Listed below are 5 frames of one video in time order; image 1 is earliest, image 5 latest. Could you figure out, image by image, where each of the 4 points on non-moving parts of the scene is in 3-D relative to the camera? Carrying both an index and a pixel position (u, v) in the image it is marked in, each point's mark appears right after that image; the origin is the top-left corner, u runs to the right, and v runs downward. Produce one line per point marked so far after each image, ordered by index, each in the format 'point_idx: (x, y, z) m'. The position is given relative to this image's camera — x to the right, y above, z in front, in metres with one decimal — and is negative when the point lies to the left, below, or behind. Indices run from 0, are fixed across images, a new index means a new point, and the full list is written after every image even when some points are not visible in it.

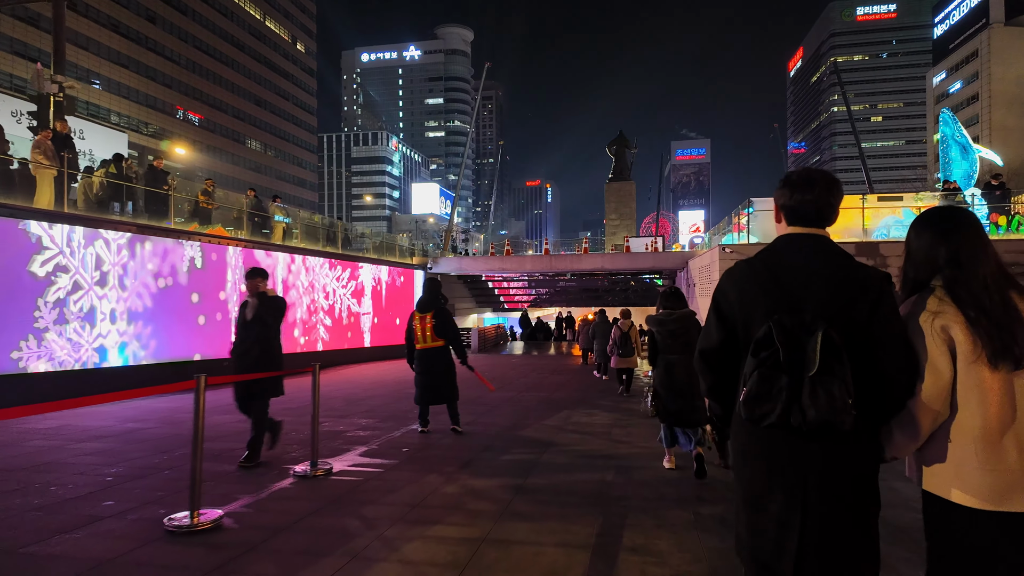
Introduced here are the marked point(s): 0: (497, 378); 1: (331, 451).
0: (-0.3, -2.1, +13.6) m
1: (-1.6, -1.4, +5.2) m
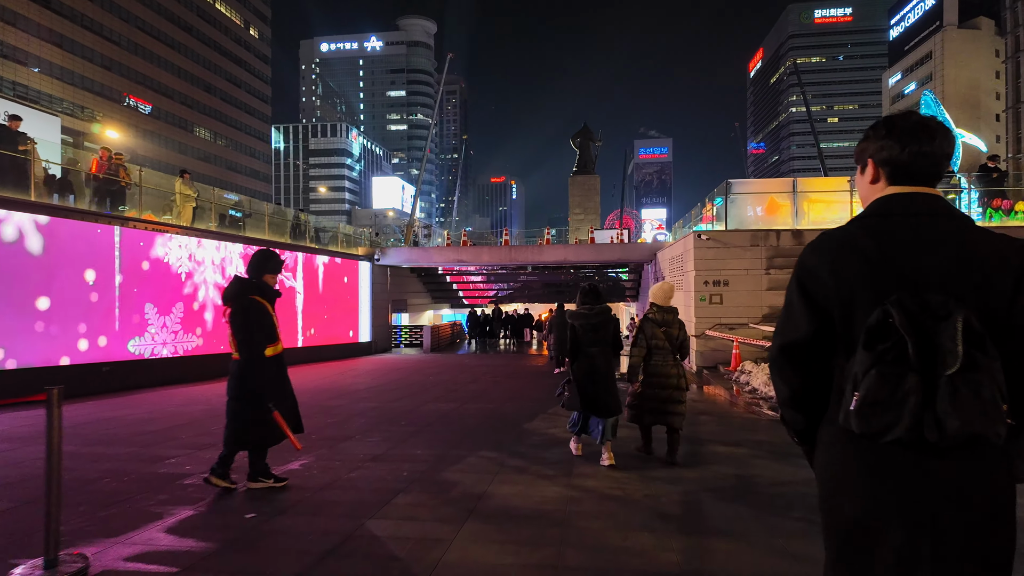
0: (-1.3, -1.9, +11.8) m
1: (-2.1, -1.3, +3.3) m
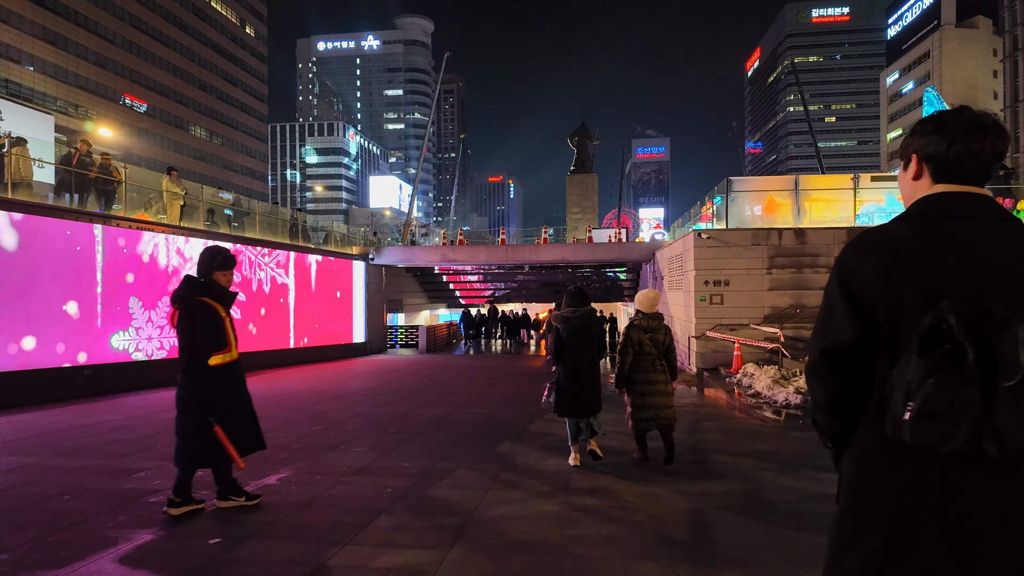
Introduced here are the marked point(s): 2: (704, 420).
0: (-1.4, -1.9, +11.5) m
1: (-2.2, -1.3, +3.0) m
2: (+2.5, -1.7, +7.7) m
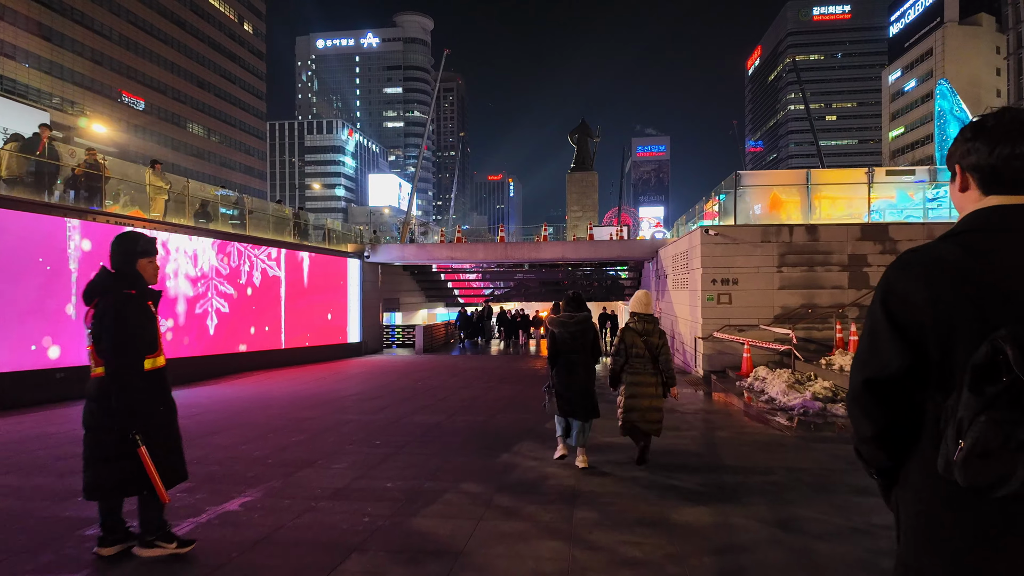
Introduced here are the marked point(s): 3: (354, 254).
0: (-1.4, -1.8, +10.9) m
1: (-2.2, -1.3, +2.4) m
2: (+2.4, -1.7, +7.1) m
3: (-5.3, +1.1, +20.0) m
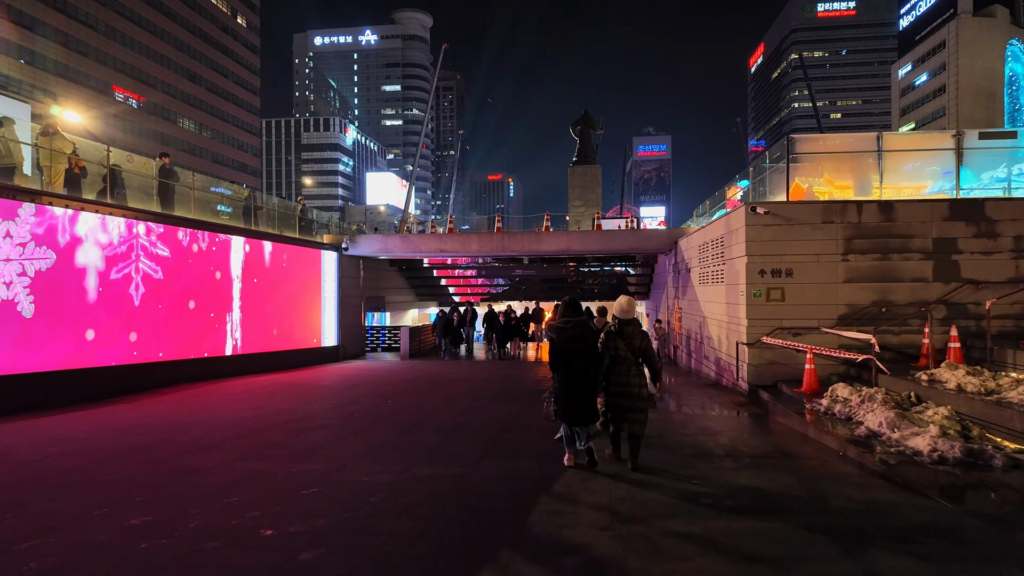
0: (-1.5, -1.7, +8.5) m
1: (-2.3, -1.2, 0.0) m
2: (+2.4, -1.6, +4.7) m
3: (-5.4, +1.3, +17.5) m
